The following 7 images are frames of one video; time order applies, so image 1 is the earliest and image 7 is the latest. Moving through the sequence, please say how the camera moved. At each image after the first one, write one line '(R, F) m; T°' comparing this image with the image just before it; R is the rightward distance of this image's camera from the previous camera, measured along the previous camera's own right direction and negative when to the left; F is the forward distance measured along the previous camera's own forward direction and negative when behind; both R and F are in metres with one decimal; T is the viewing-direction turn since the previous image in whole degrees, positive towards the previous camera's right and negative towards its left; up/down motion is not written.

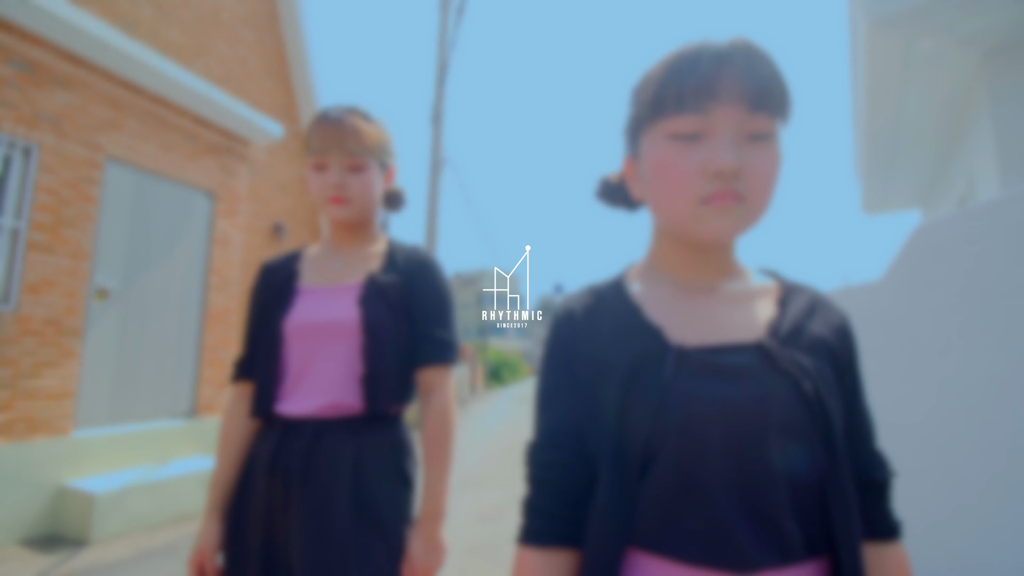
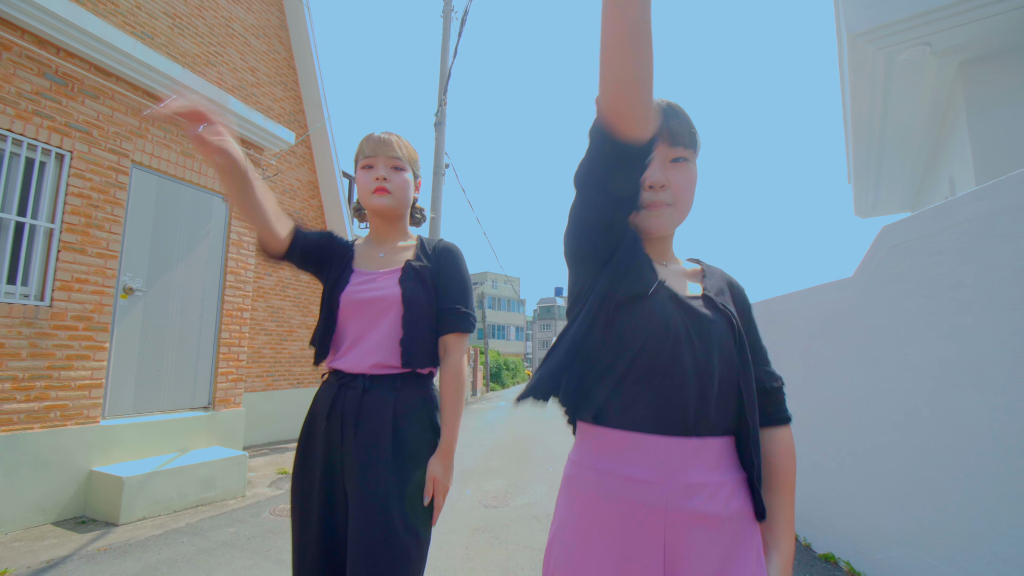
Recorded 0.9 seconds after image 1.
(0.0, -0.3) m; 0°
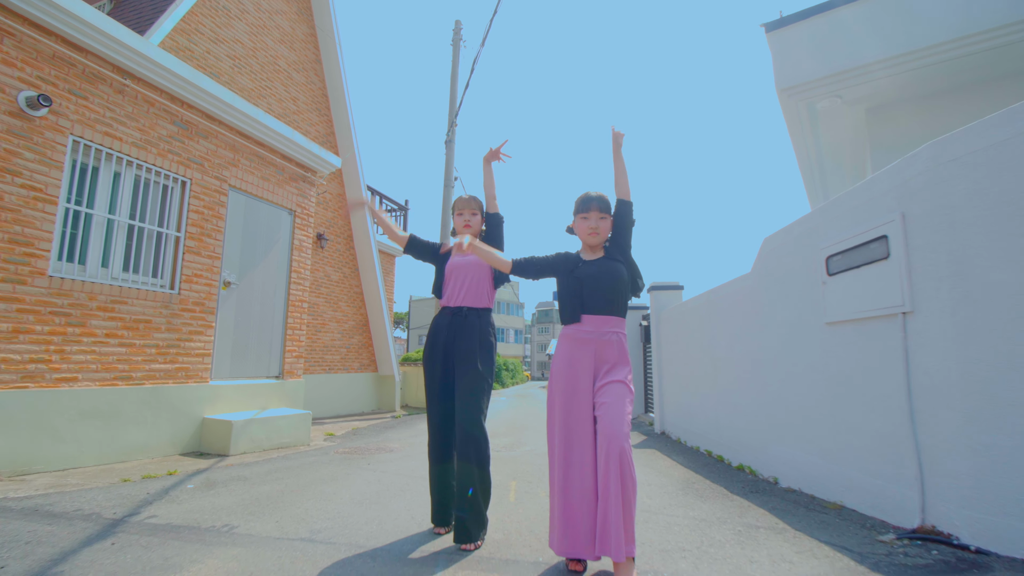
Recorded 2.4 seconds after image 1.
(-0.1, -1.5) m; 0°
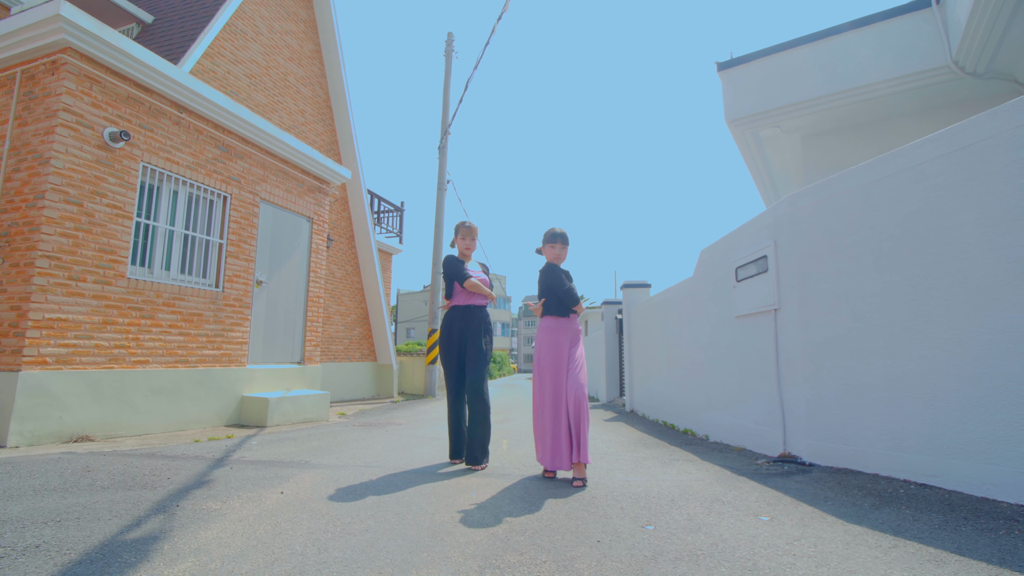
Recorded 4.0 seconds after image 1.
(-0.1, -1.2) m; +1°
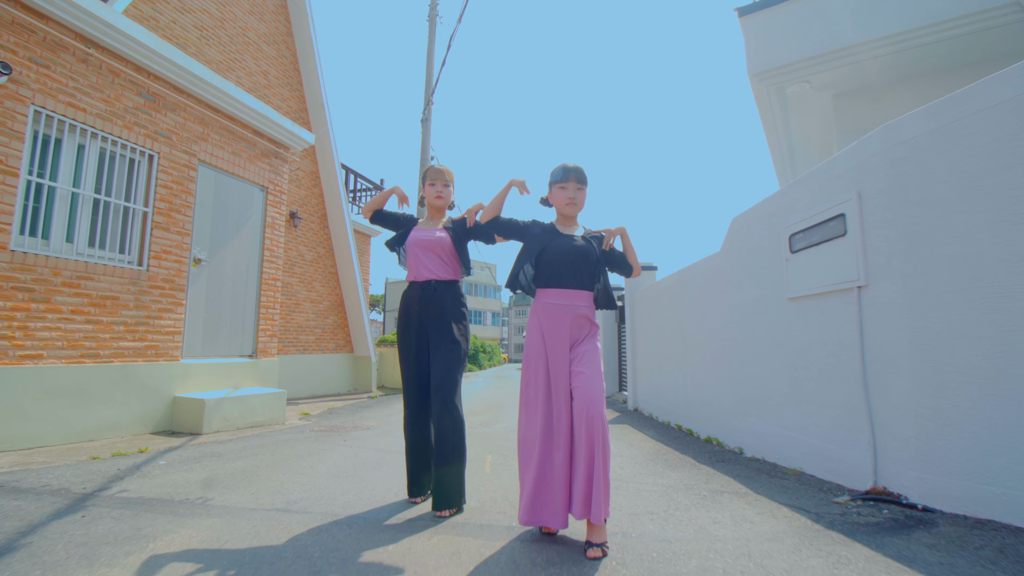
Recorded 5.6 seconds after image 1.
(0.0, +1.2) m; +1°
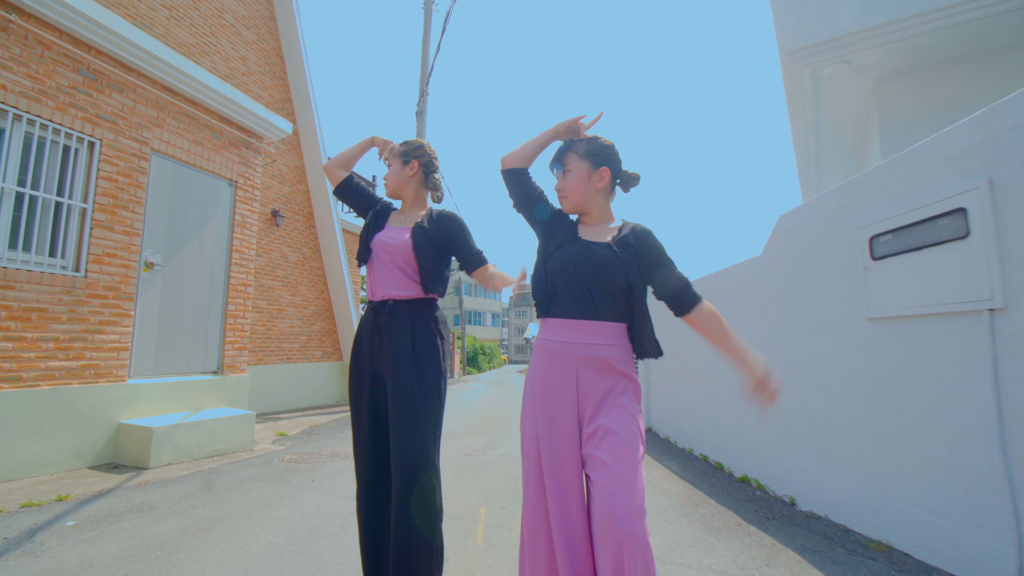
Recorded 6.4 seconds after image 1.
(0.0, +0.8) m; 0°
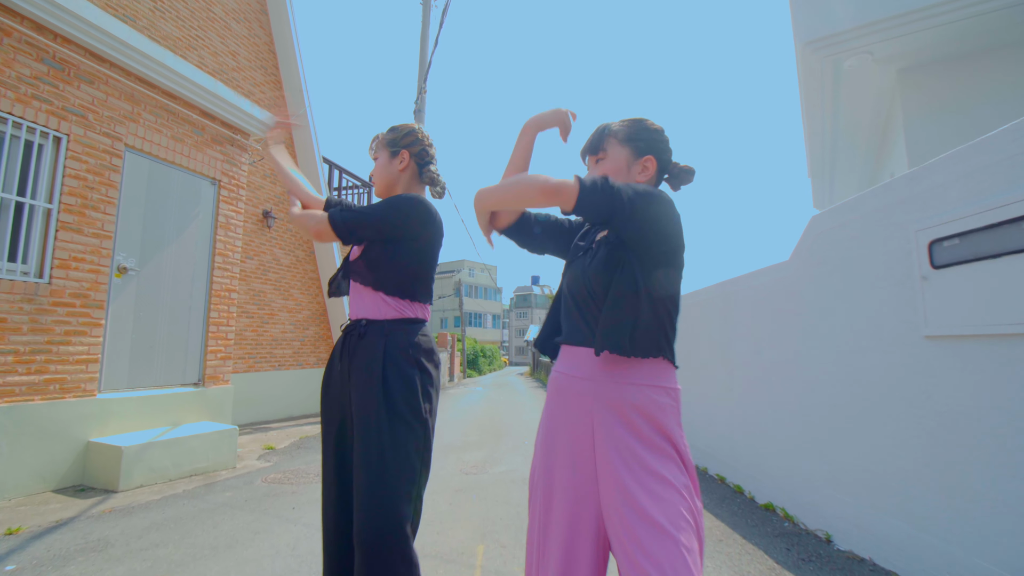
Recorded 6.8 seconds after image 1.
(0.0, +0.4) m; 0°
